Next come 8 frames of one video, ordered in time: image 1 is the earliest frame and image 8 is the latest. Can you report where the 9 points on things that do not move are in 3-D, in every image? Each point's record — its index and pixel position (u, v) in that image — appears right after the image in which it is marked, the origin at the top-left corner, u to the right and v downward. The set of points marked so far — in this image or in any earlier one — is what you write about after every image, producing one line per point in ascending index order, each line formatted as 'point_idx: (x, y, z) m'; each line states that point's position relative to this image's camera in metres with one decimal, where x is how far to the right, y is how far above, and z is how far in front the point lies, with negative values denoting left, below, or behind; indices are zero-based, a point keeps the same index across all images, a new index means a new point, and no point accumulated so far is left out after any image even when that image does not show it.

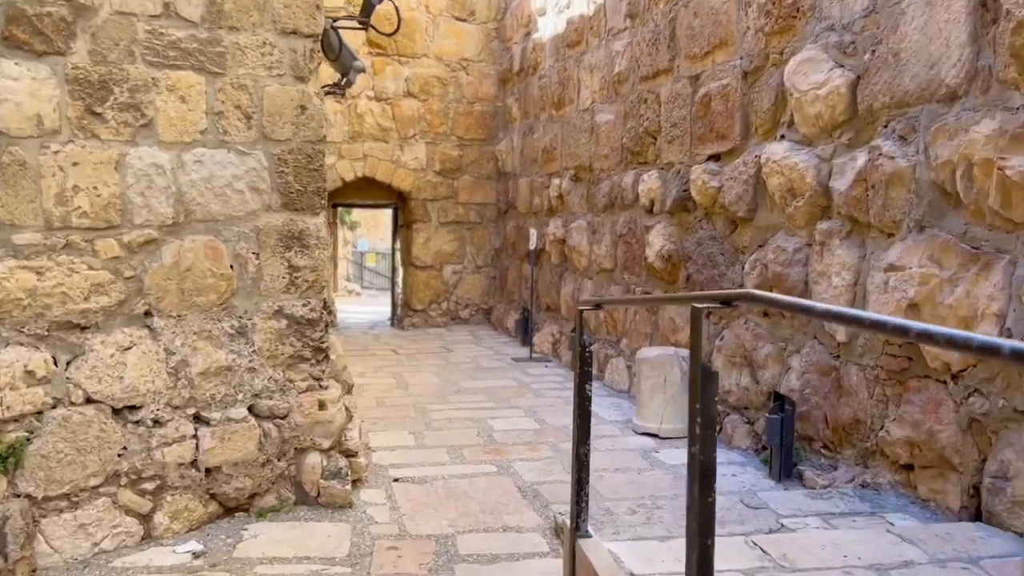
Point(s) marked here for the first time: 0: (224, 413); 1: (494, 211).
0: (-0.8, -0.3, +2.2) m
1: (-0.2, +0.7, +7.3) m
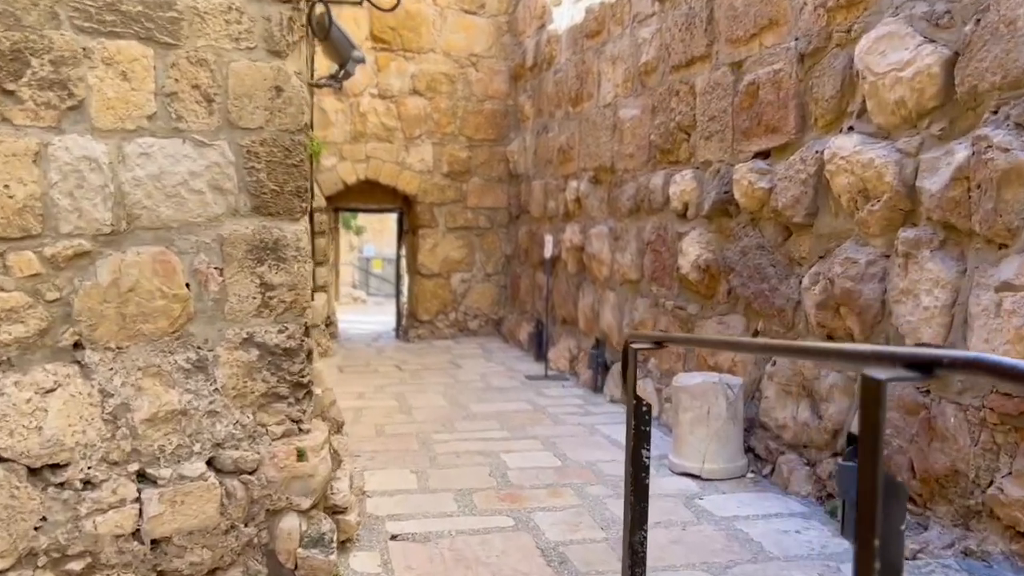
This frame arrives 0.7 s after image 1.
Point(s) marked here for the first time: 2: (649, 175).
0: (-0.7, -0.4, +1.7) m
1: (-0.1, +0.6, +6.8) m
2: (+0.7, +0.5, +4.0) m
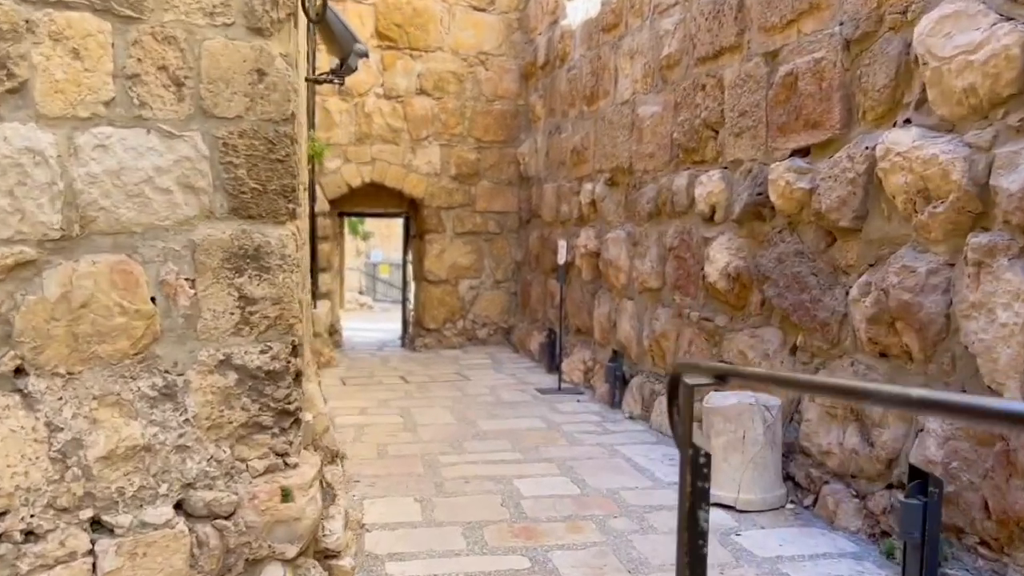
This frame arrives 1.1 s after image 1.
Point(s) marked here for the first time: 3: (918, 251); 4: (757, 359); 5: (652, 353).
0: (-0.7, -0.4, +1.5) m
1: (0.0, +0.5, +6.6) m
2: (+0.7, +0.5, +3.7) m
3: (+1.1, +0.1, +2.2) m
4: (+0.9, -0.3, +2.9) m
5: (+0.7, -0.3, +3.8) m
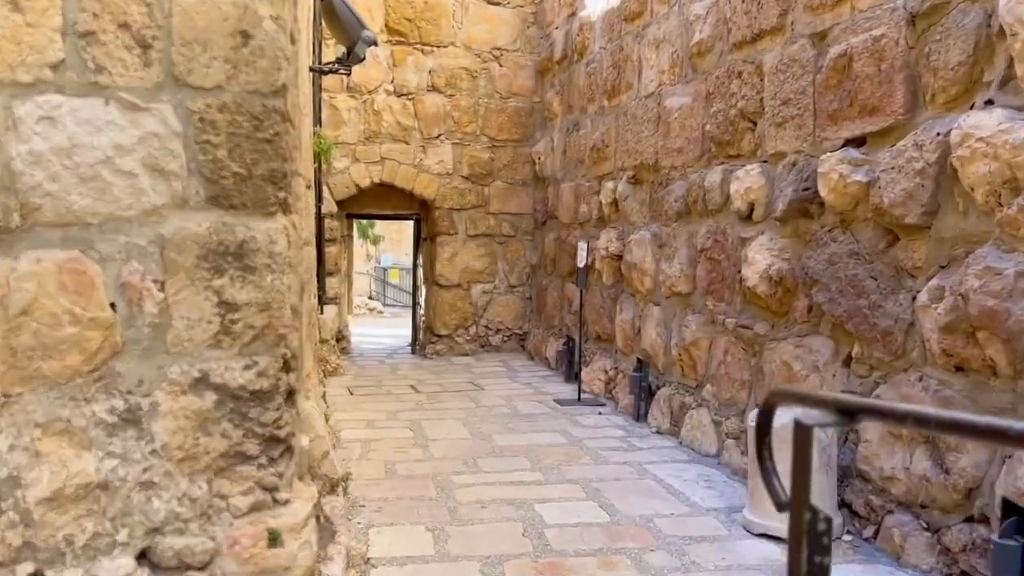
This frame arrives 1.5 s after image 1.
0: (-0.6, -0.4, +1.2) m
1: (+0.1, +0.5, +6.3) m
2: (+0.8, +0.5, +3.4) m
3: (+1.1, +0.1, +1.9) m
4: (+0.9, -0.3, +2.6) m
5: (+0.7, -0.3, +3.5) m
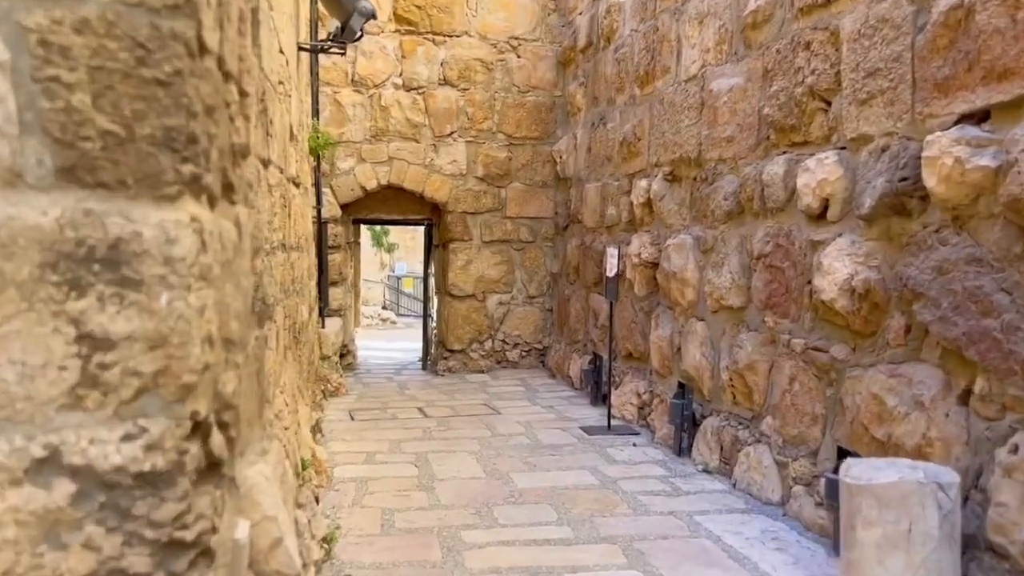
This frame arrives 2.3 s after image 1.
0: (-0.6, -0.4, +0.7) m
1: (+0.3, +0.4, +5.8) m
2: (+0.9, +0.4, +2.9) m
3: (+1.2, +0.1, +1.3) m
4: (+1.0, -0.3, +2.1) m
5: (+0.8, -0.4, +3.0) m
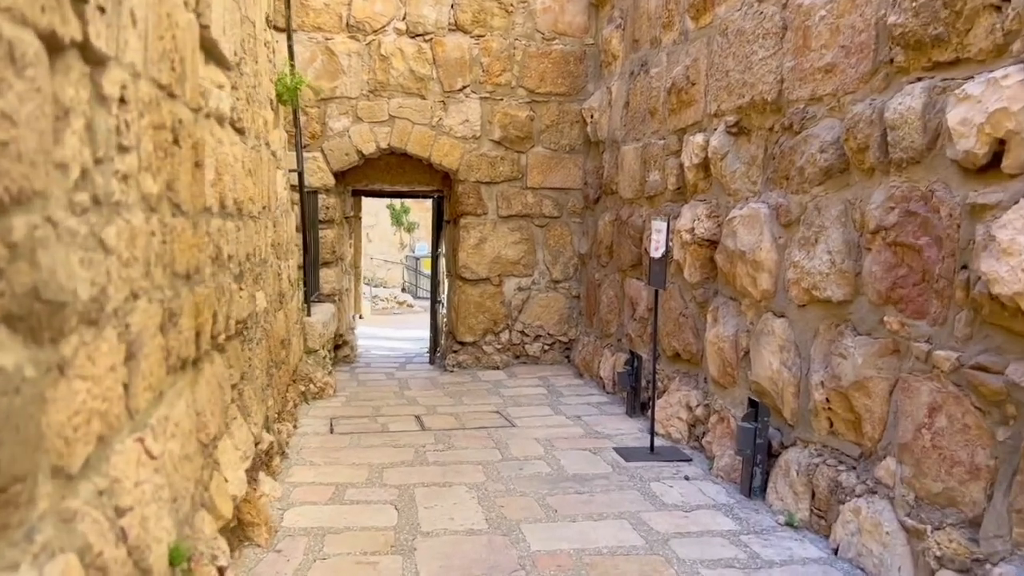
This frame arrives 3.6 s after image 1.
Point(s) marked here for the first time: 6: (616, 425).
0: (-0.6, -0.4, -0.1) m
1: (+0.4, +0.5, +4.9) m
2: (+0.9, +0.5, +2.0) m
3: (+1.2, +0.1, +0.5) m
4: (+1.0, -0.3, +1.3) m
5: (+0.9, -0.3, +2.2) m
6: (+0.4, -0.6, +3.4) m
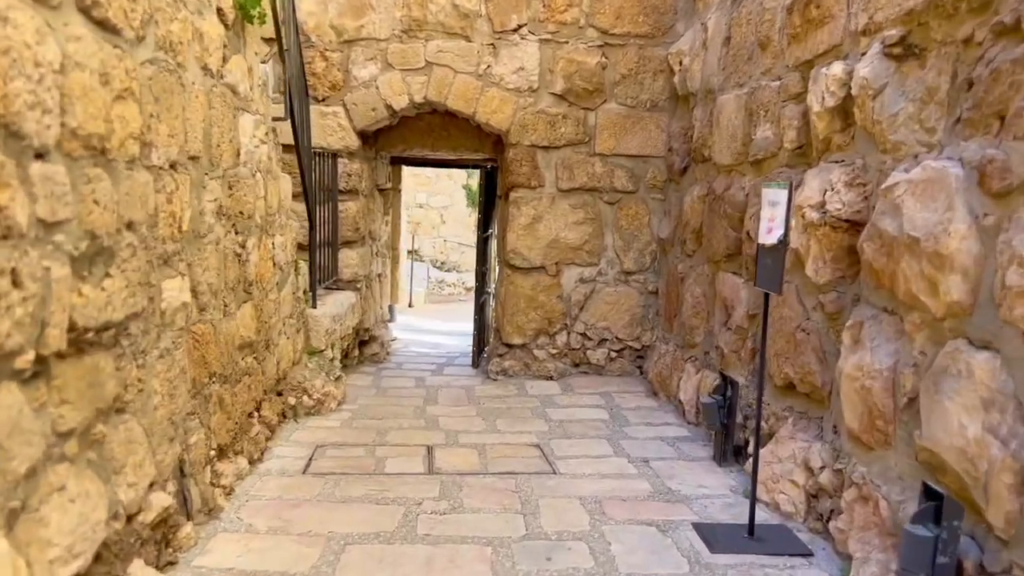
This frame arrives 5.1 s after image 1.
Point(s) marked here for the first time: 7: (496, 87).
0: (-0.9, -0.5, -0.9) m
1: (+0.7, +0.6, +3.9) m
2: (+0.9, +0.4, +1.0) m
3: (+1.0, 0.0, -0.6) m
4: (+0.9, -0.3, +0.2) m
5: (+0.8, -0.4, +1.1) m
6: (+0.6, -0.6, +2.4) m
7: (-0.1, +0.9, +3.8) m
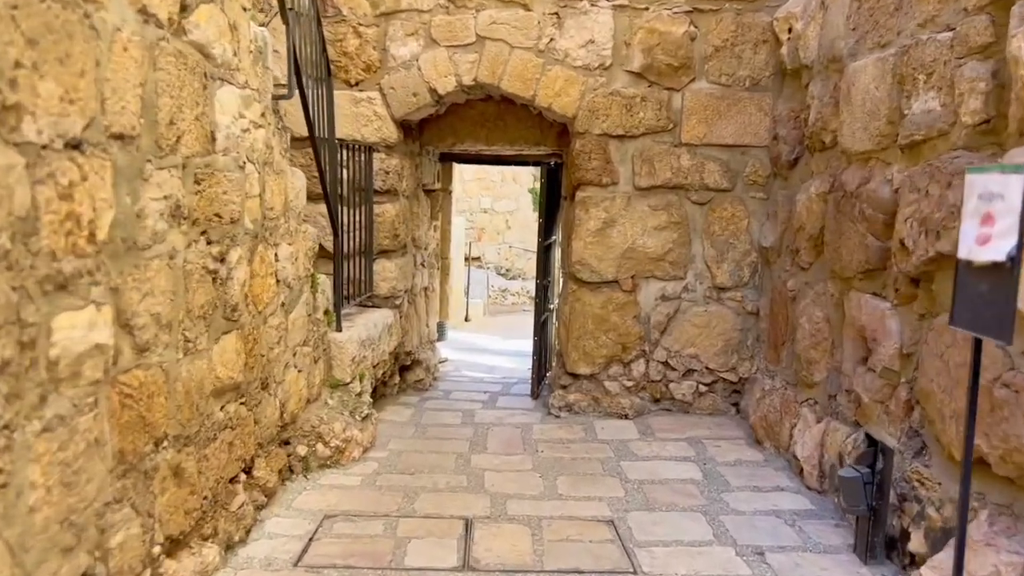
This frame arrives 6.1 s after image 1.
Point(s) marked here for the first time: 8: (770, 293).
0: (-1.0, -0.5, -1.5) m
1: (+1.0, +0.5, +3.2) m
2: (+0.9, +0.4, +0.3) m
3: (+0.9, -0.1, -1.3) m
4: (+0.9, -0.4, -0.5) m
5: (+0.9, -0.4, +0.4) m
6: (+0.7, -0.6, +1.7) m
7: (+0.2, +0.9, +3.2) m
8: (+1.0, 0.0, +3.1) m
